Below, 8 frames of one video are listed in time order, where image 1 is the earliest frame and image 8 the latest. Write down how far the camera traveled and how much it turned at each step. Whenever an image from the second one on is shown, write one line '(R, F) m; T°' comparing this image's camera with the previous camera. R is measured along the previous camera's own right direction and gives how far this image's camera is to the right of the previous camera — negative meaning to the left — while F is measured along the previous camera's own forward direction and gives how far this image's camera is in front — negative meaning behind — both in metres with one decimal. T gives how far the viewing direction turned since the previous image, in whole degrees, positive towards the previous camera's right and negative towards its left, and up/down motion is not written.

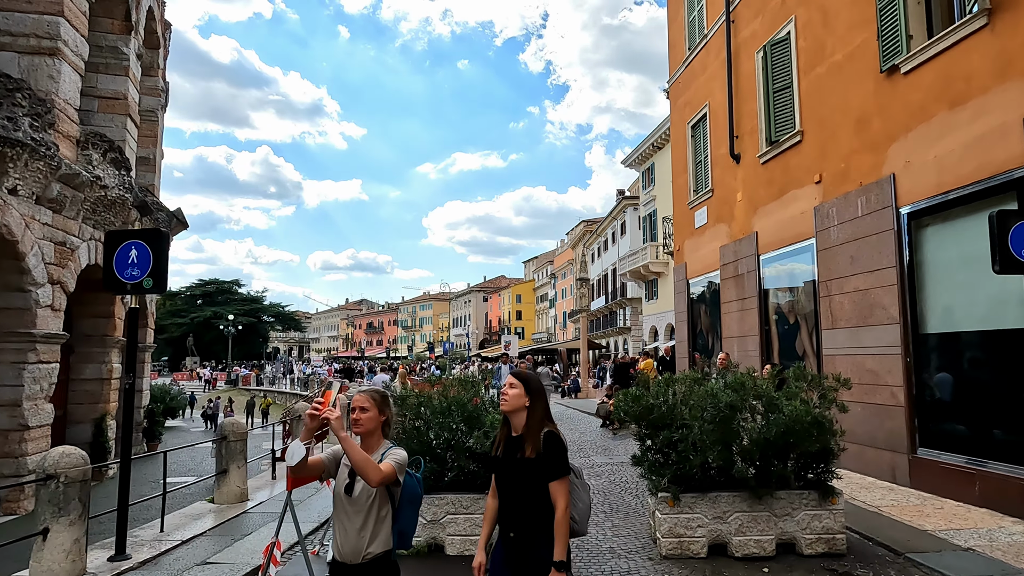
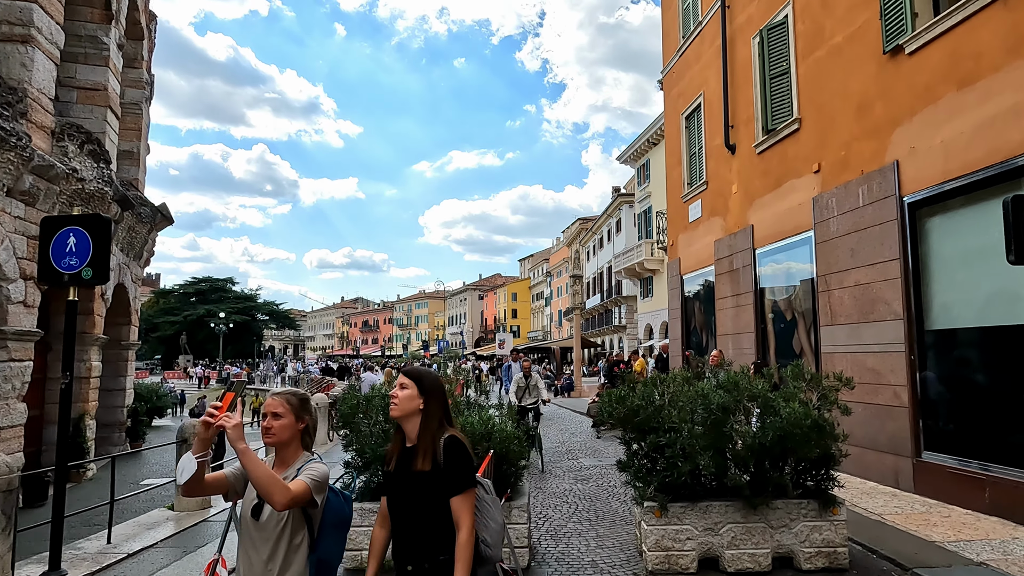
(+0.2, +0.5) m; 0°
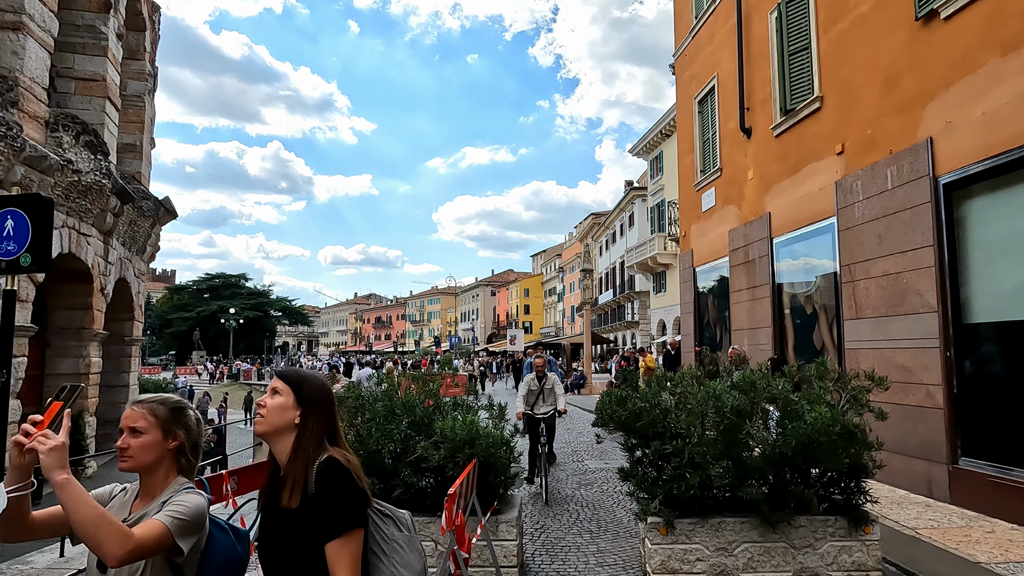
(+0.2, +0.6) m; -1°
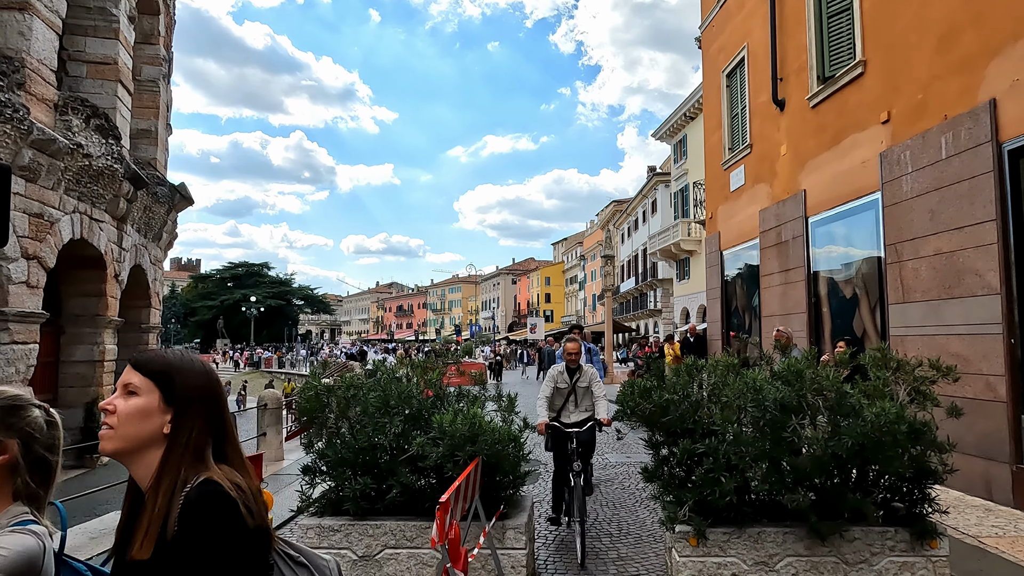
(+0.1, +0.6) m; -2°
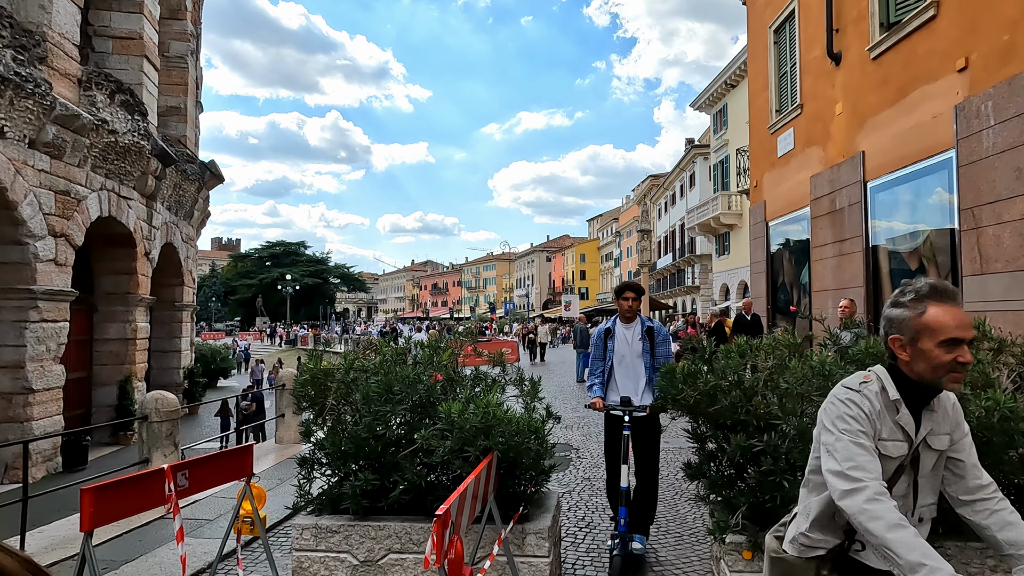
(+0.1, +0.6) m; -3°
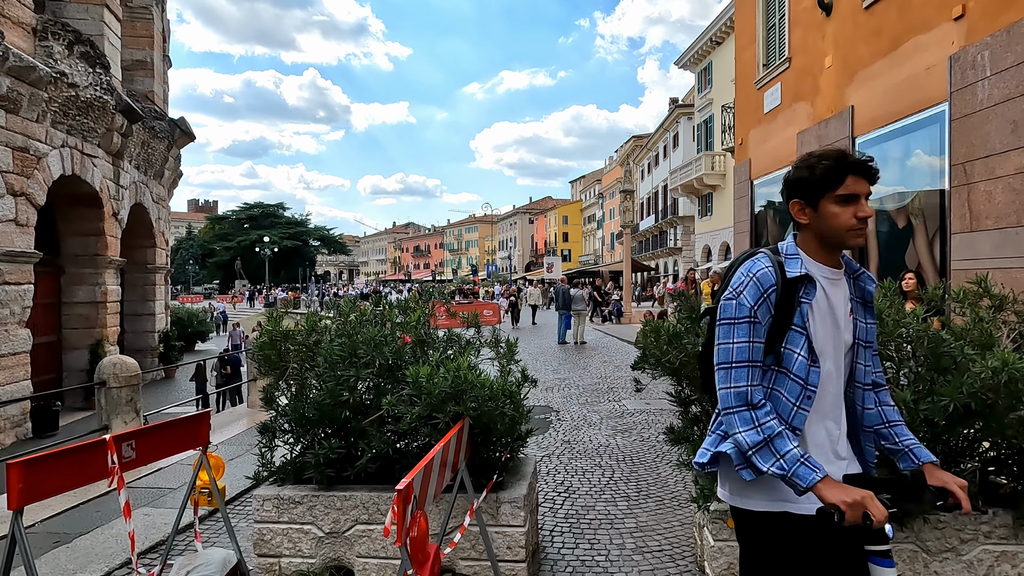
(+0.1, +0.3) m; +1°
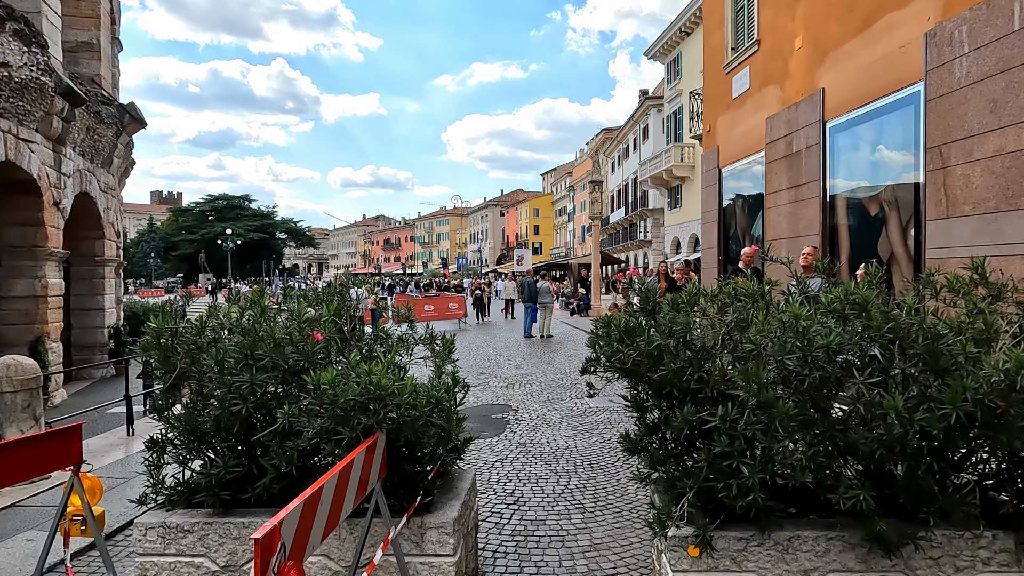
(+0.2, +0.5) m; +2°
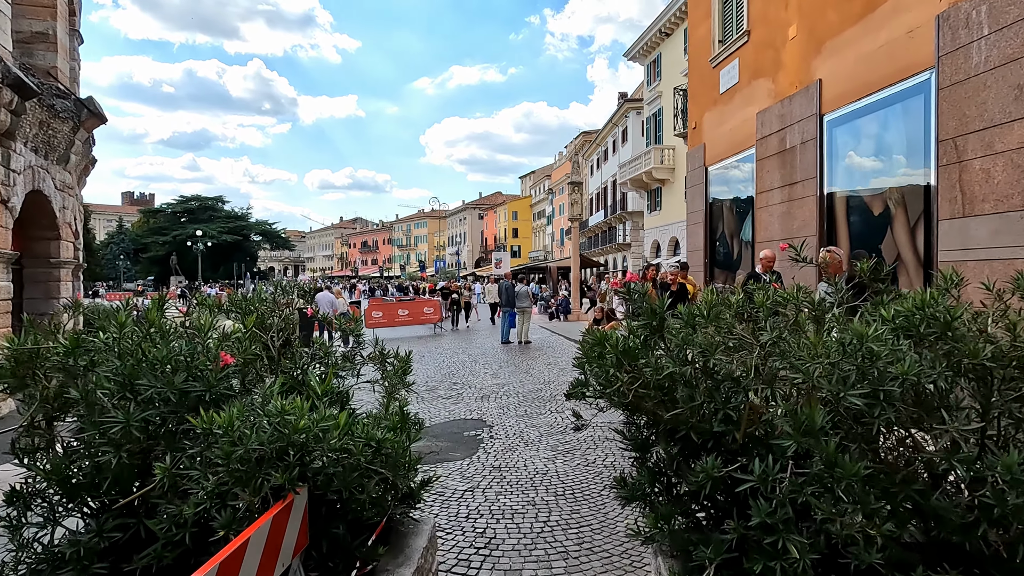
(0.0, +0.7) m; +2°
